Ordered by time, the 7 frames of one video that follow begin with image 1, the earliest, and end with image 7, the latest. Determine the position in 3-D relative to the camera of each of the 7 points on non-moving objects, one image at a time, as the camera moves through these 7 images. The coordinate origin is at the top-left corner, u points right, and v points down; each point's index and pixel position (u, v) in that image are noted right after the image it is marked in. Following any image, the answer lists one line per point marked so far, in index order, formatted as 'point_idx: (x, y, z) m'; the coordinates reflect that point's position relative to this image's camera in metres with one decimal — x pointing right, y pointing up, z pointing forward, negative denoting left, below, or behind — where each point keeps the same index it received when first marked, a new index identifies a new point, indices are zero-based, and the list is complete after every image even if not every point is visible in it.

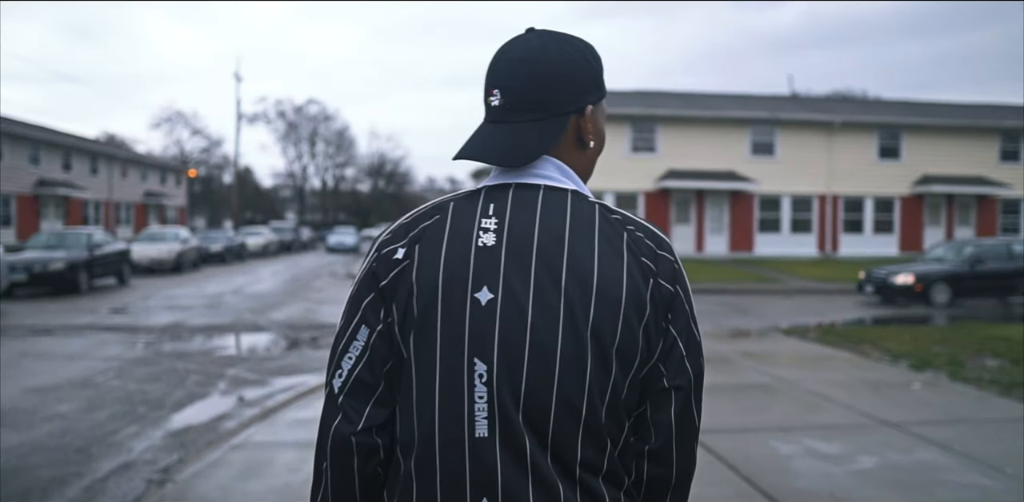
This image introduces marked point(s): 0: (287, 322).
0: (-3.5, -1.1, +13.3) m
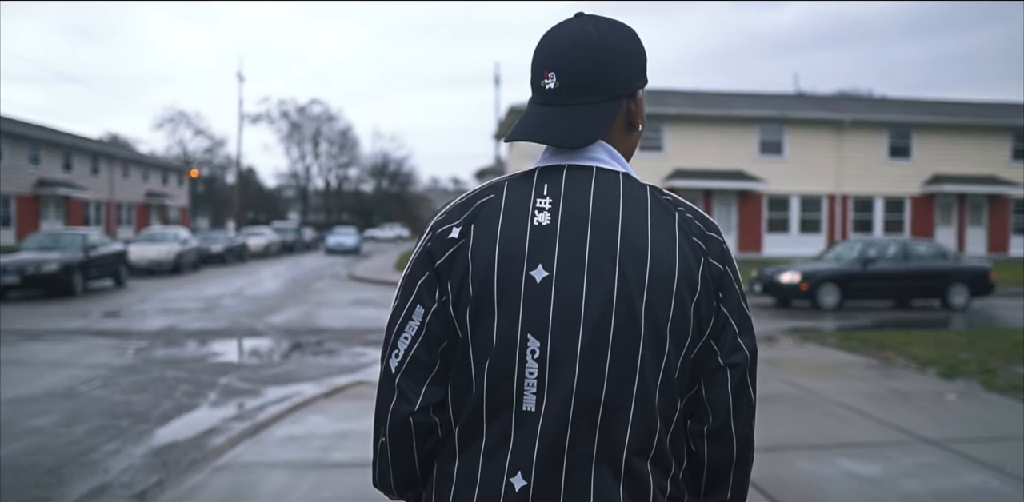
0: (-3.4, -1.1, +12.9) m
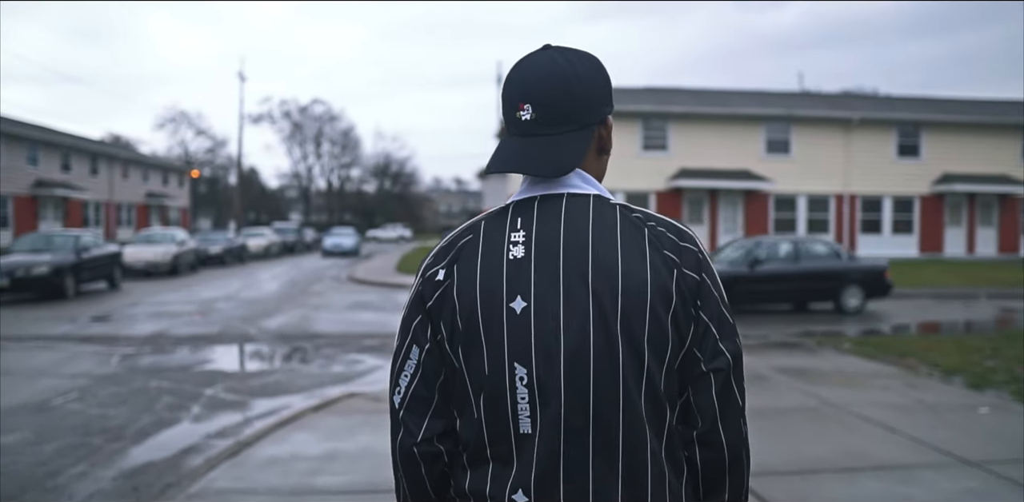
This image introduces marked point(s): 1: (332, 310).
0: (-3.3, -1.2, +12.4) m
1: (-3.2, -1.1, +15.7) m
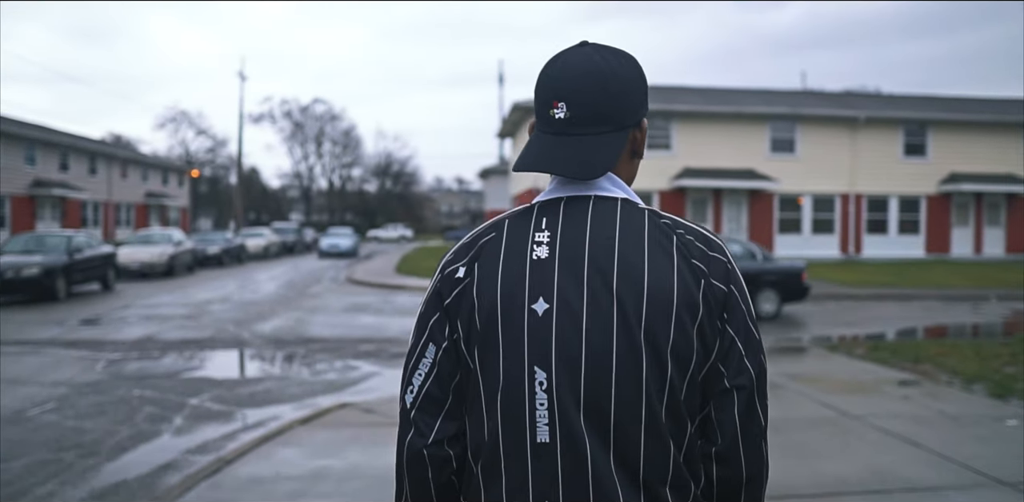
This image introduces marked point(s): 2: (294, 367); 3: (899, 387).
0: (-3.3, -1.2, +12.1) m
1: (-3.2, -1.1, +15.3) m
2: (-2.5, -1.3, +9.9) m
3: (+3.7, -1.3, +8.3) m
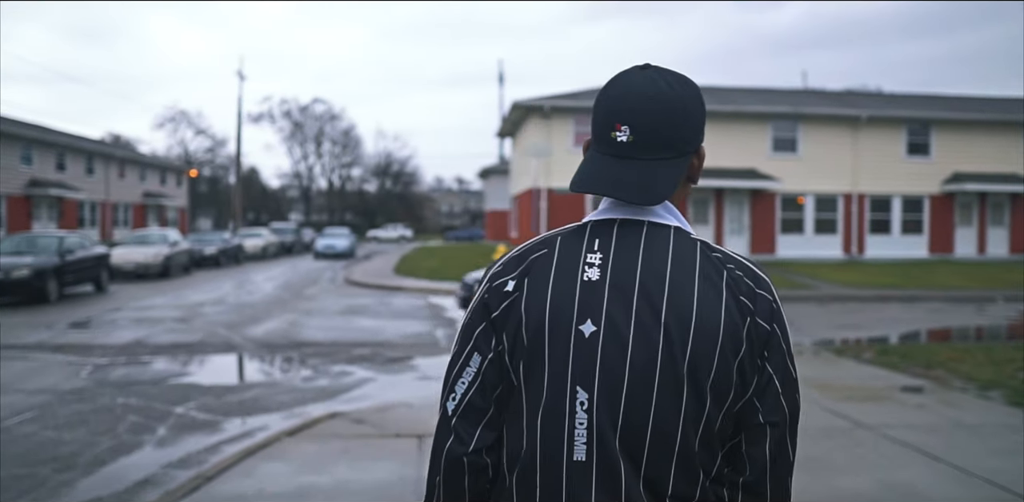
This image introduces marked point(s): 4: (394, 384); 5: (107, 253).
0: (-3.3, -1.2, +11.8) m
1: (-3.2, -1.1, +15.0) m
2: (-2.5, -1.3, +9.6) m
3: (+3.7, -1.3, +8.0) m
4: (-1.2, -1.3, +8.8) m
5: (-9.2, -0.1, +19.9) m
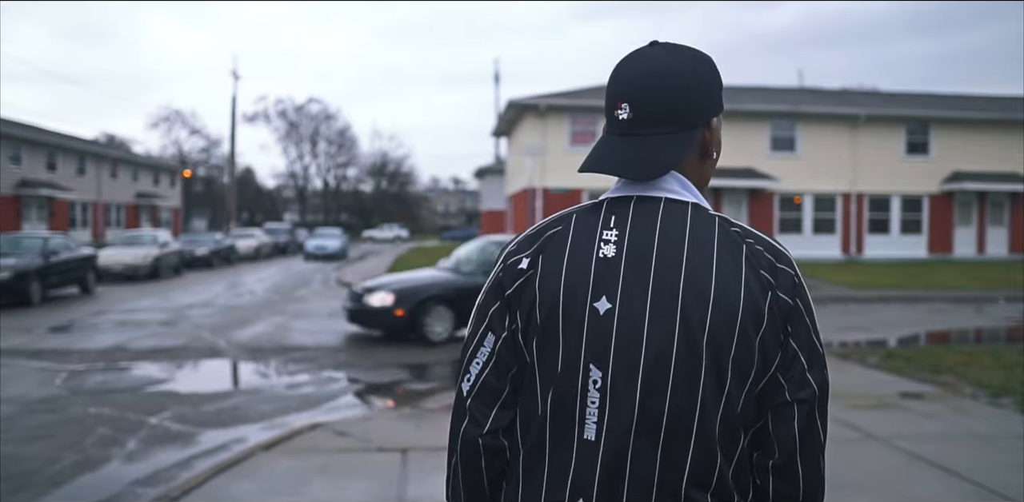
0: (-3.4, -1.2, +11.4) m
1: (-3.3, -1.1, +14.6) m
2: (-2.6, -1.3, +9.3) m
3: (+3.6, -1.3, +7.7) m
4: (-1.3, -1.4, +8.4) m
5: (-9.4, -0.1, +19.5) m
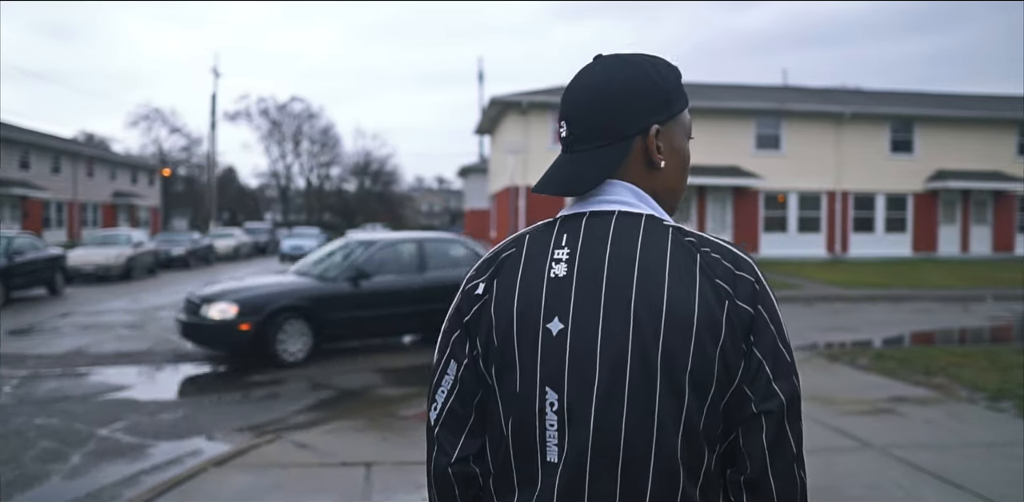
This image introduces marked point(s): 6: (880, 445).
0: (-3.7, -1.2, +10.9) m
1: (-3.6, -1.1, +14.2) m
2: (-2.8, -1.3, +8.8) m
3: (+3.4, -1.3, +7.3) m
4: (-1.5, -1.3, +8.0) m
5: (-9.8, -0.1, +19.0) m
6: (+2.6, -1.3, +6.1) m
